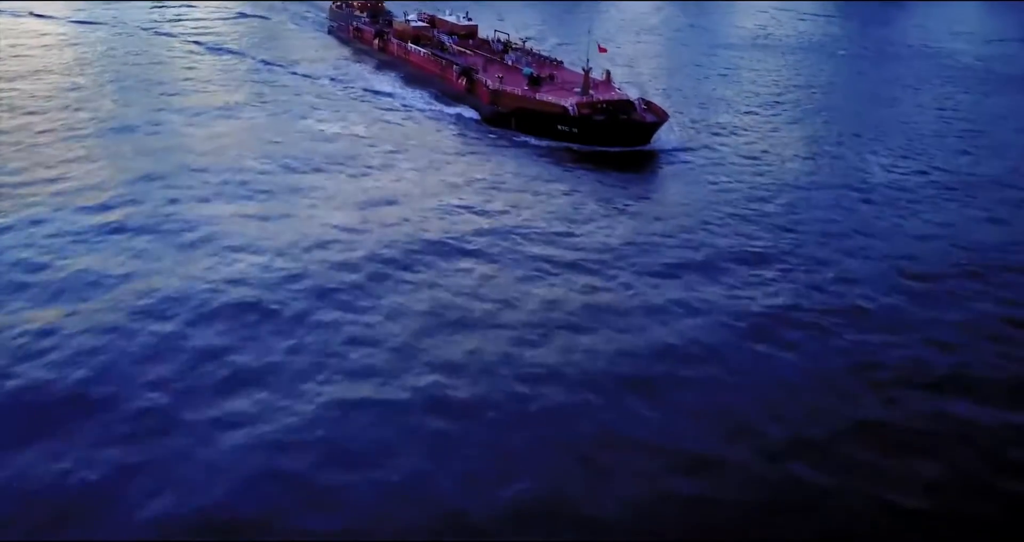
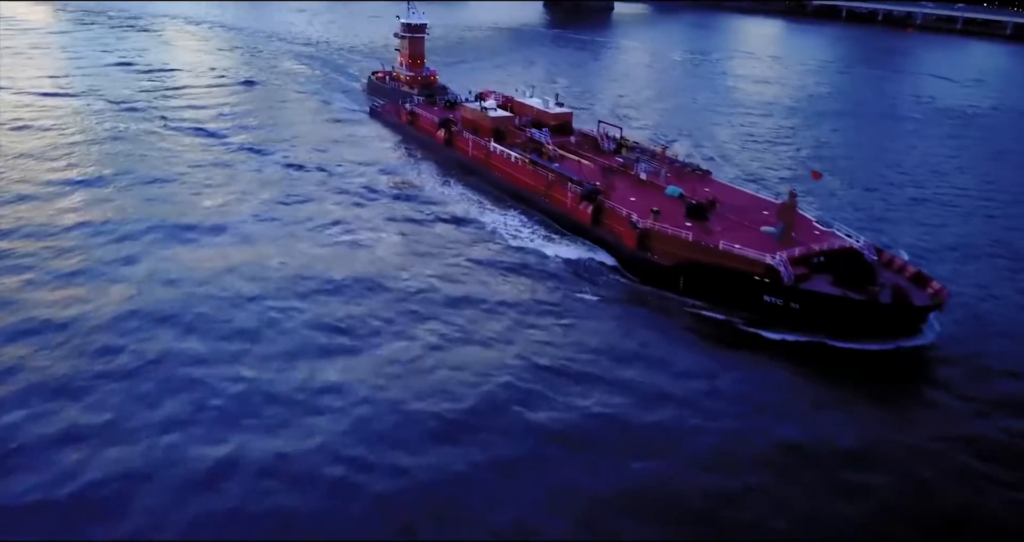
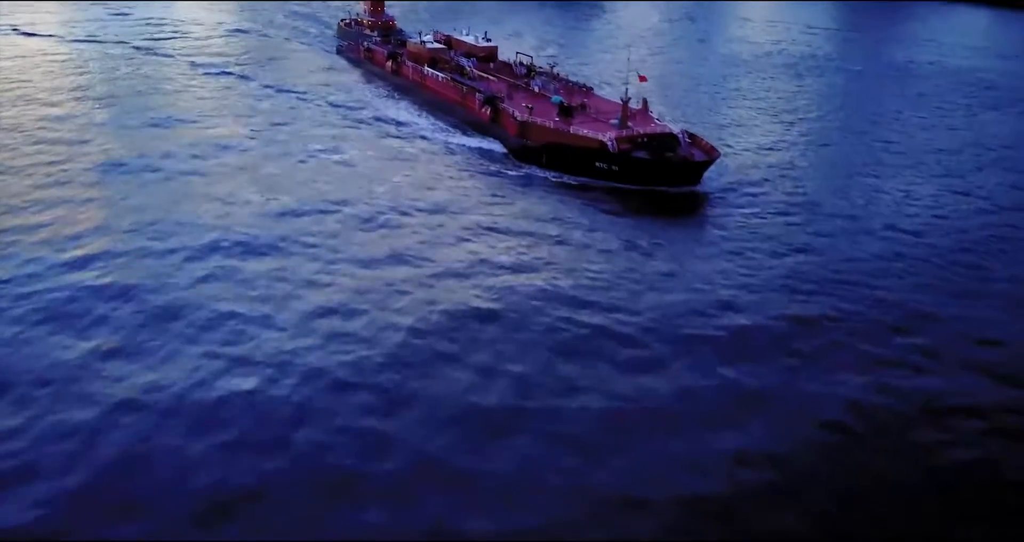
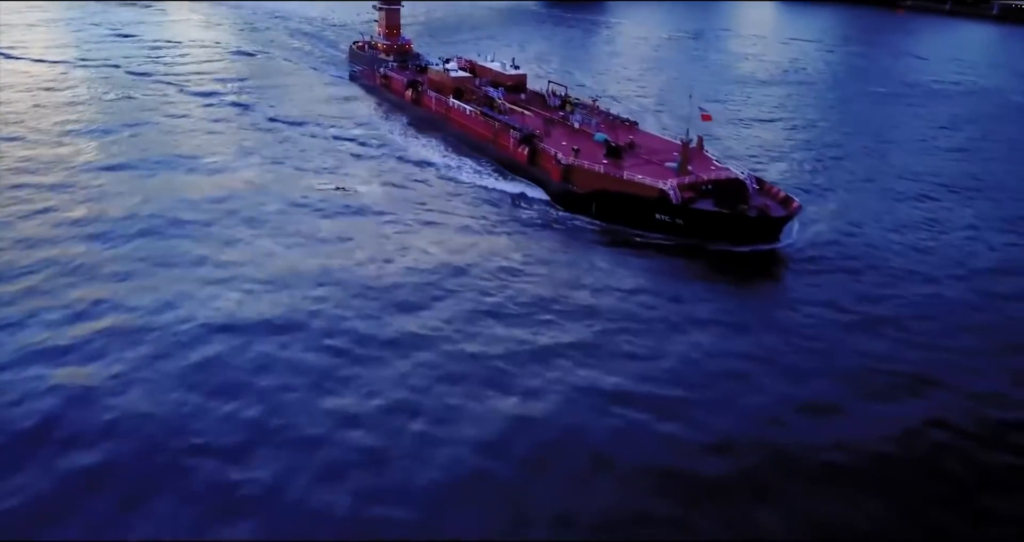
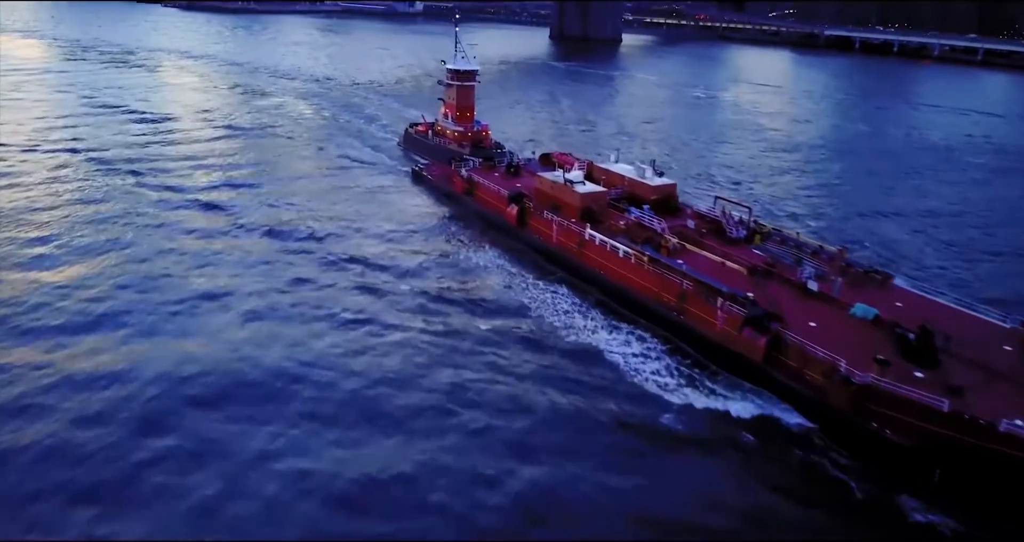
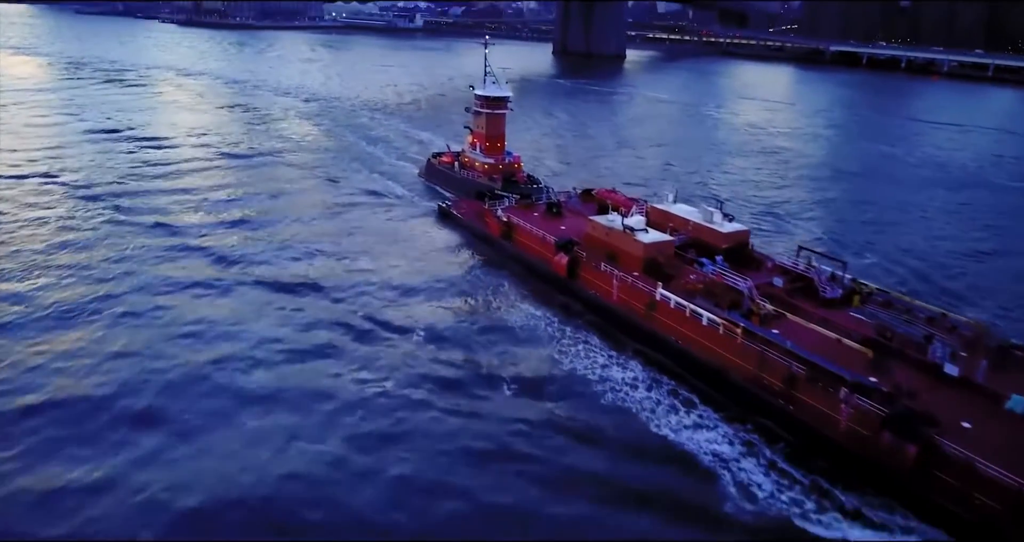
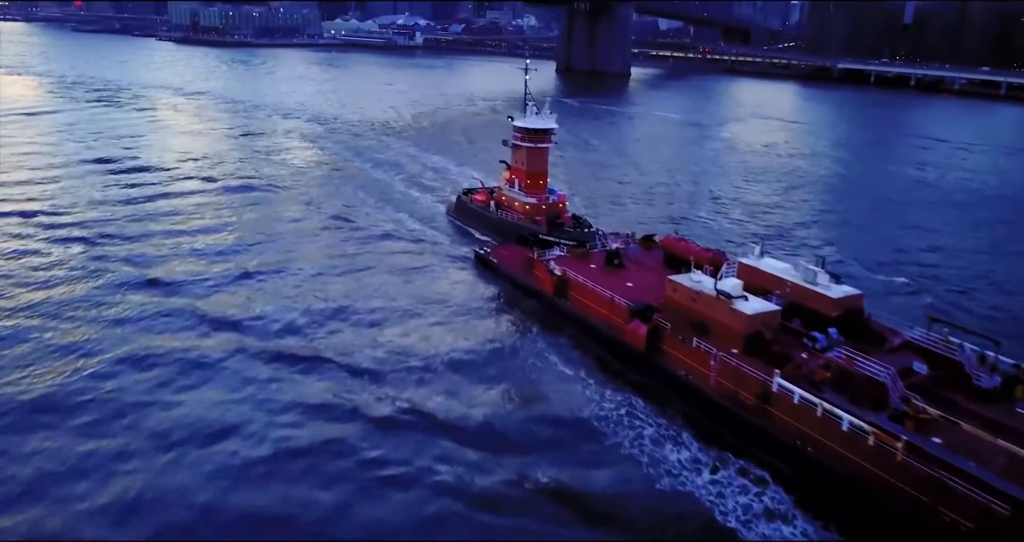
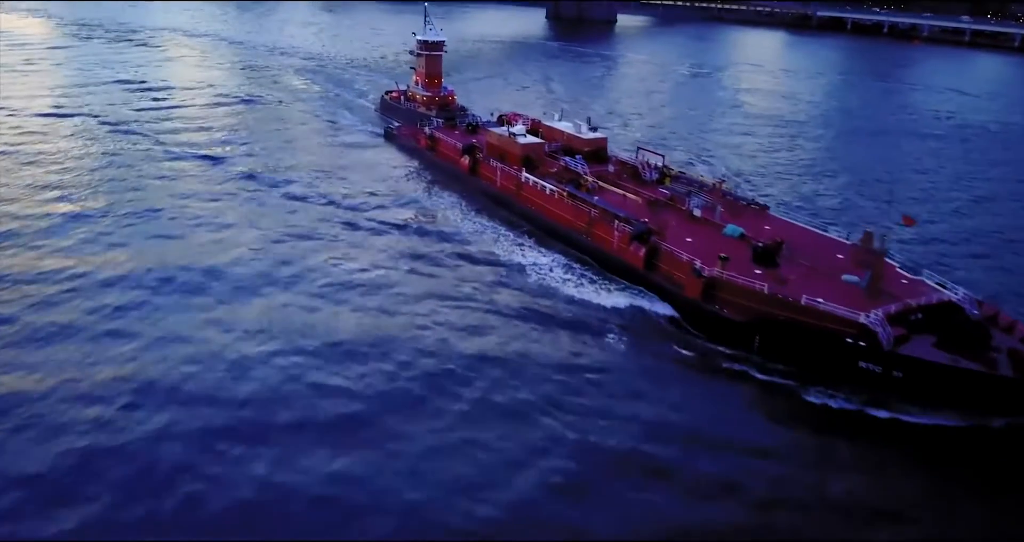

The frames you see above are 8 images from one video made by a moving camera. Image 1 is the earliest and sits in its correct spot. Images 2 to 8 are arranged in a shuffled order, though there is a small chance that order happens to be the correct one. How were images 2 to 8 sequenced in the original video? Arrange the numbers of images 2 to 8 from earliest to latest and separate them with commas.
3, 4, 2, 8, 5, 6, 7
